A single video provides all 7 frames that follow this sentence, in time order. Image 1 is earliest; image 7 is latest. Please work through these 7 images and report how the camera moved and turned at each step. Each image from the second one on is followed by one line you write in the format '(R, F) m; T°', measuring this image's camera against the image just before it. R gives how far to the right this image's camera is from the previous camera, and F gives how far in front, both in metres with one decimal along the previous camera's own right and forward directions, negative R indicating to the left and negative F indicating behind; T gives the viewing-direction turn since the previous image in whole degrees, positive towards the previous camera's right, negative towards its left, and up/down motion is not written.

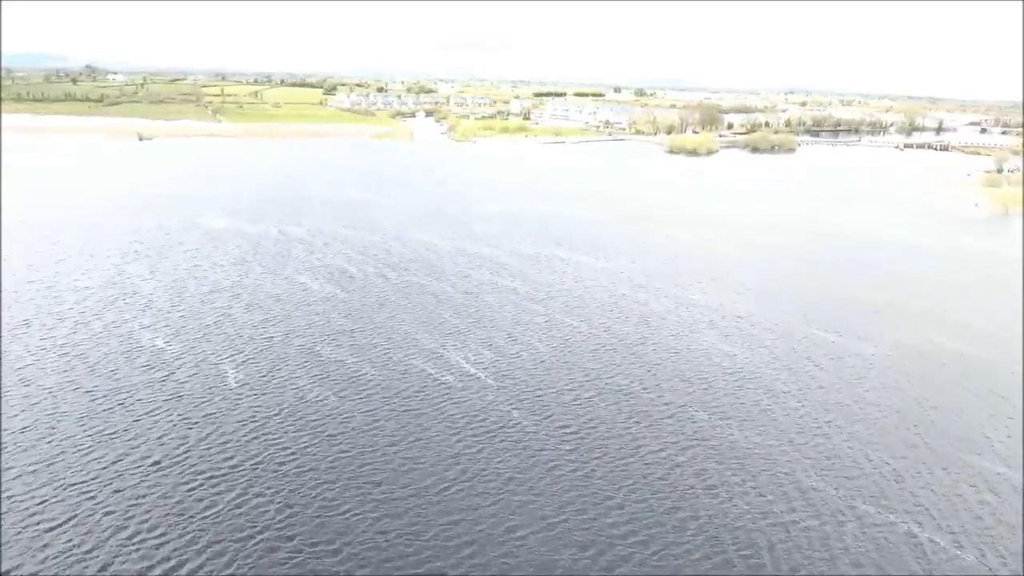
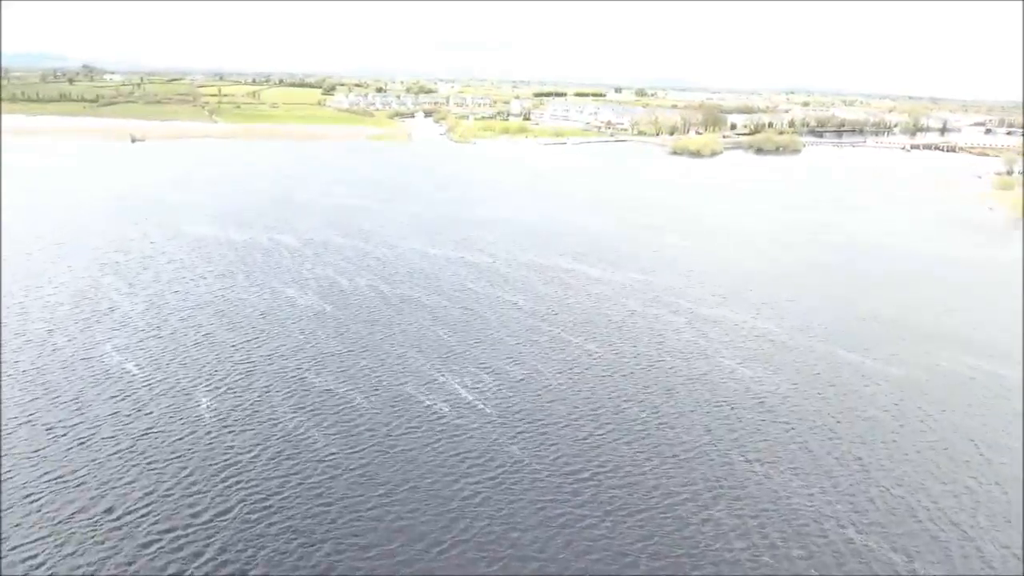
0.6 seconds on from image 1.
(-0.2, +3.1) m; 0°
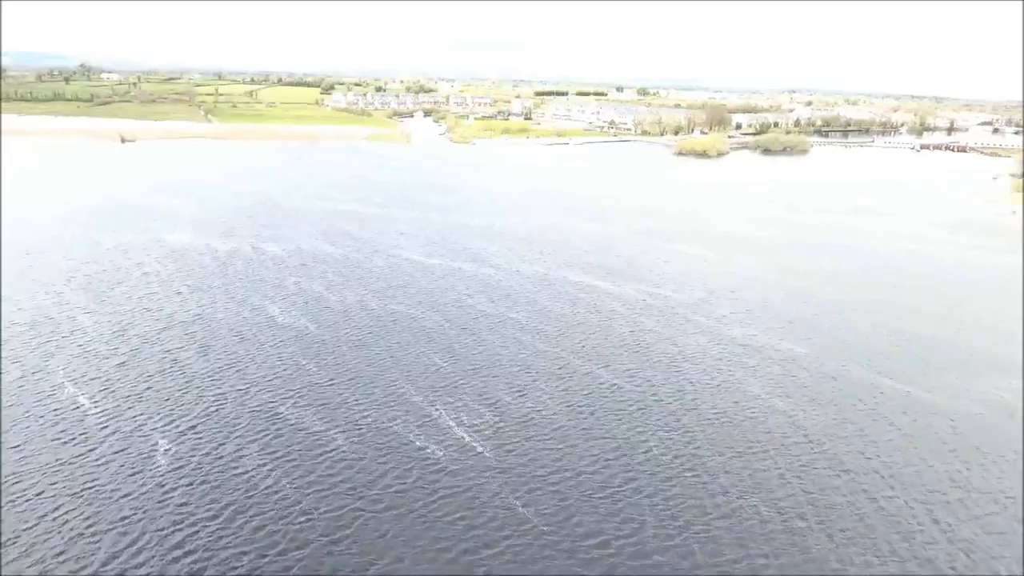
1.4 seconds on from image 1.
(-0.3, +4.2) m; 0°
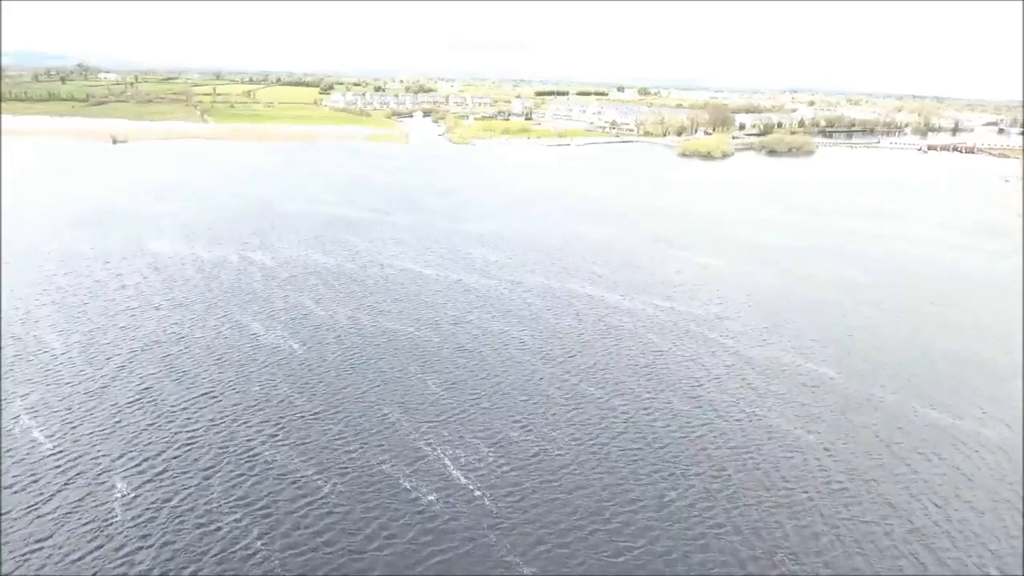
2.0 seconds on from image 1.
(-0.1, +3.0) m; 0°
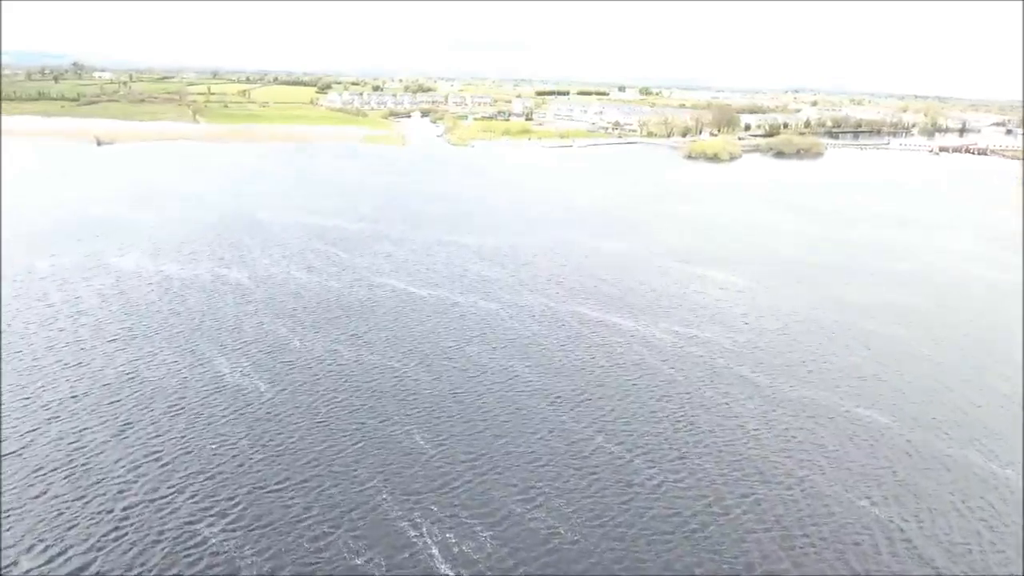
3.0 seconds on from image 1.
(-0.1, +5.1) m; 0°
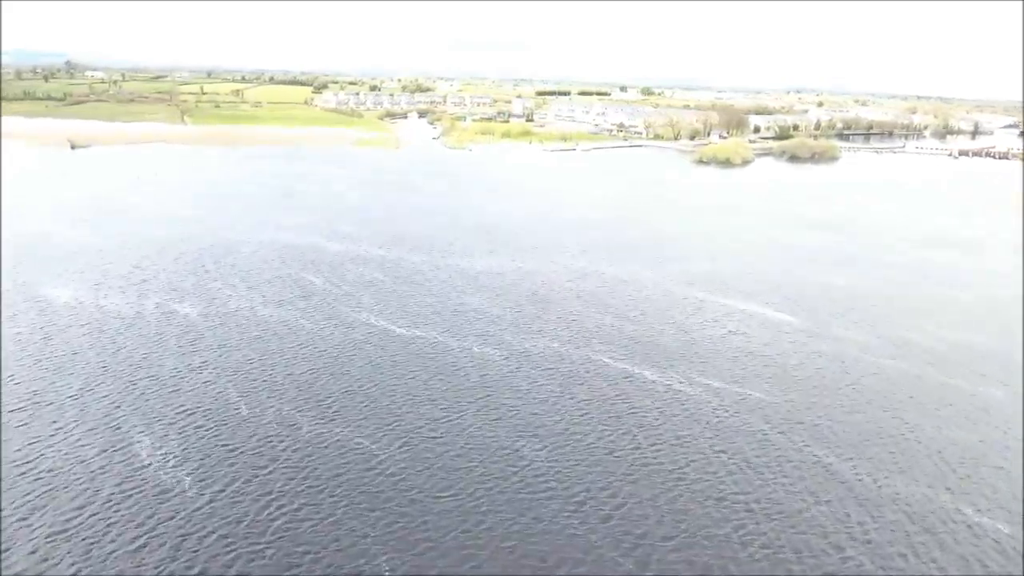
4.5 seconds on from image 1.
(-0.2, +7.6) m; 0°
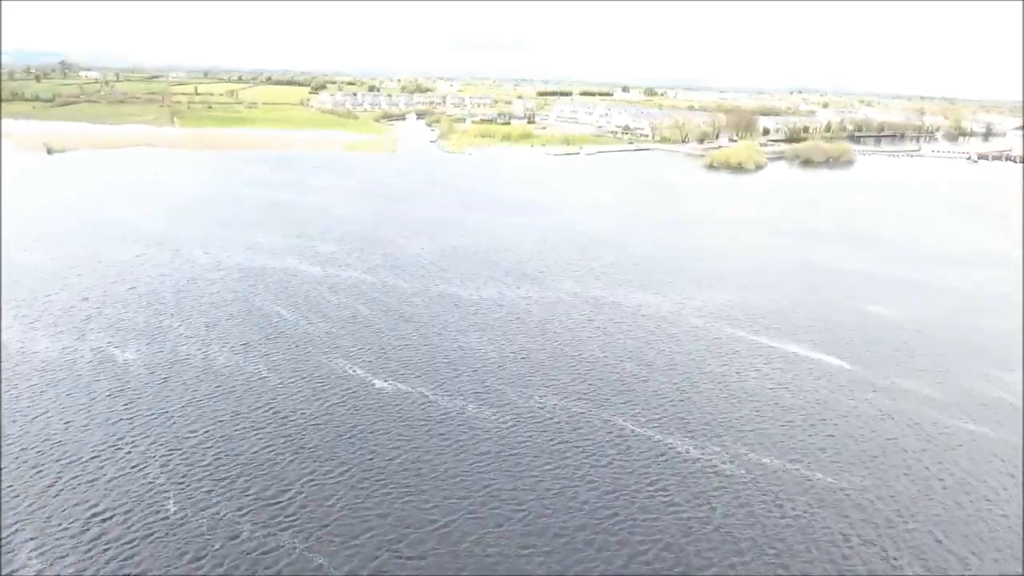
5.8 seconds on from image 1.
(-0.3, +6.7) m; 0°
